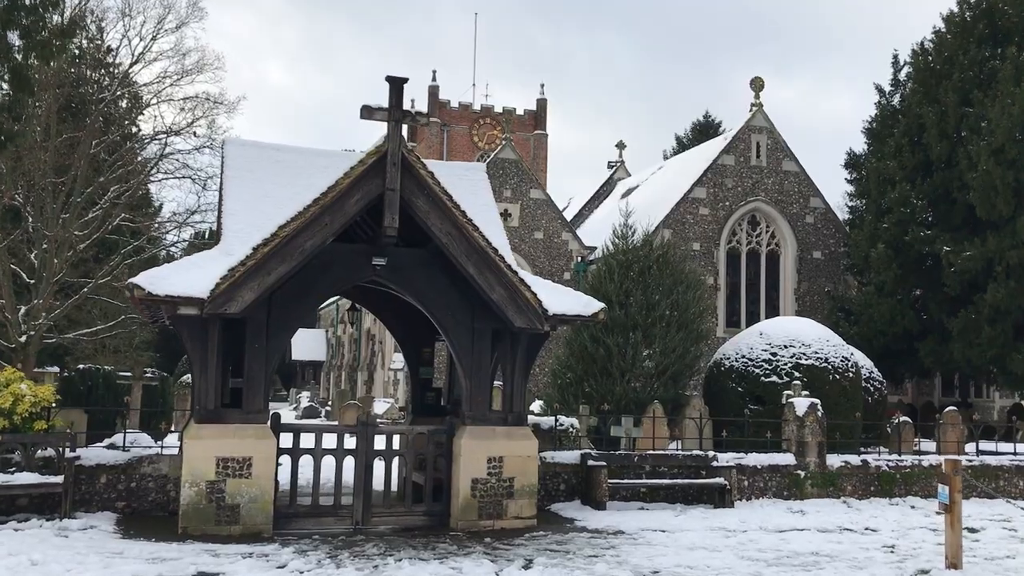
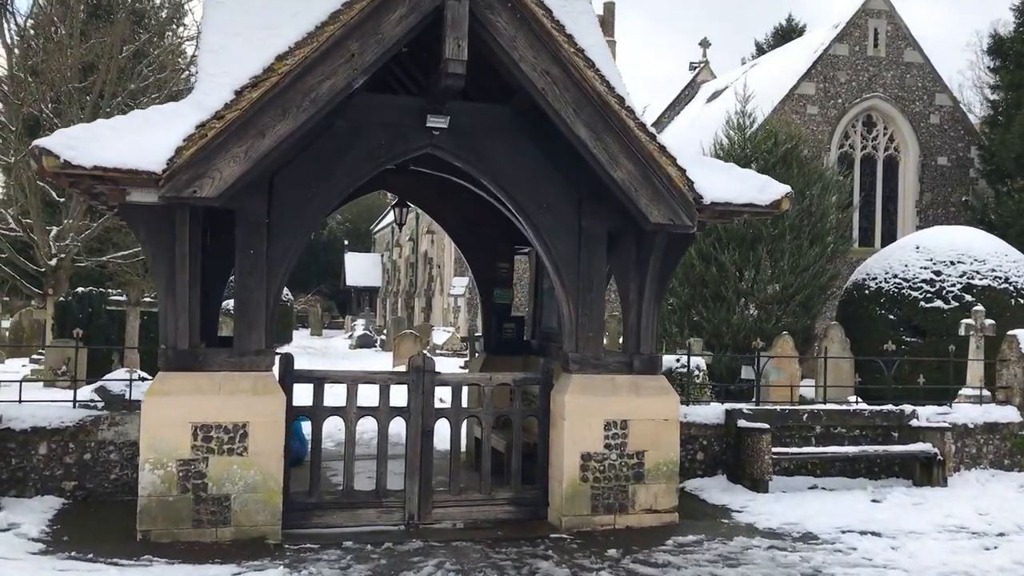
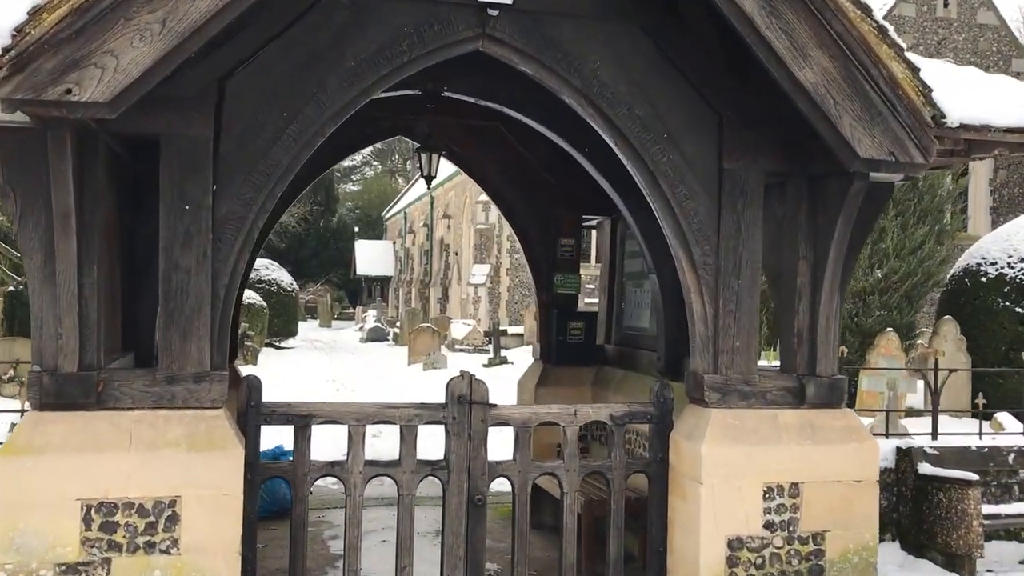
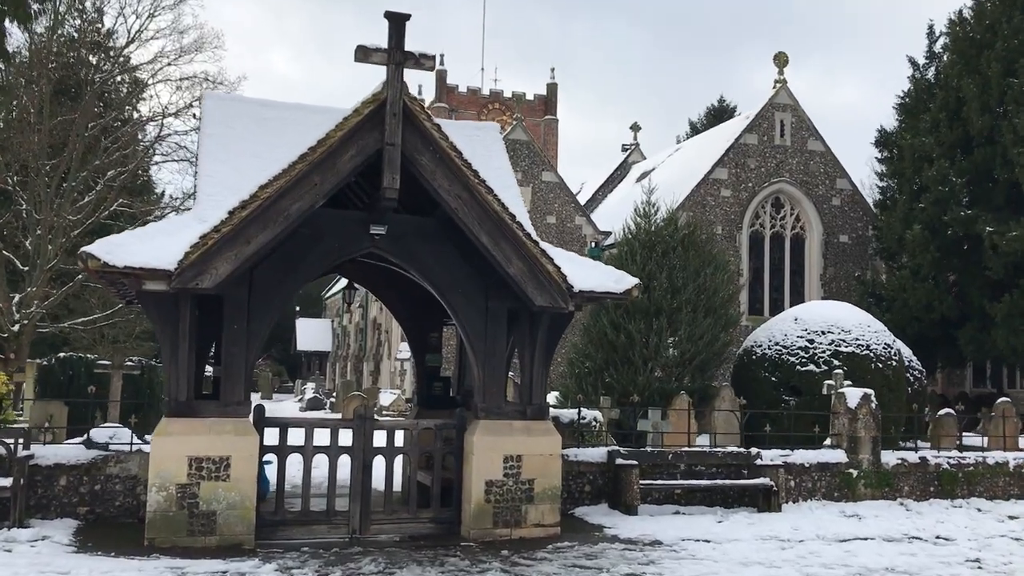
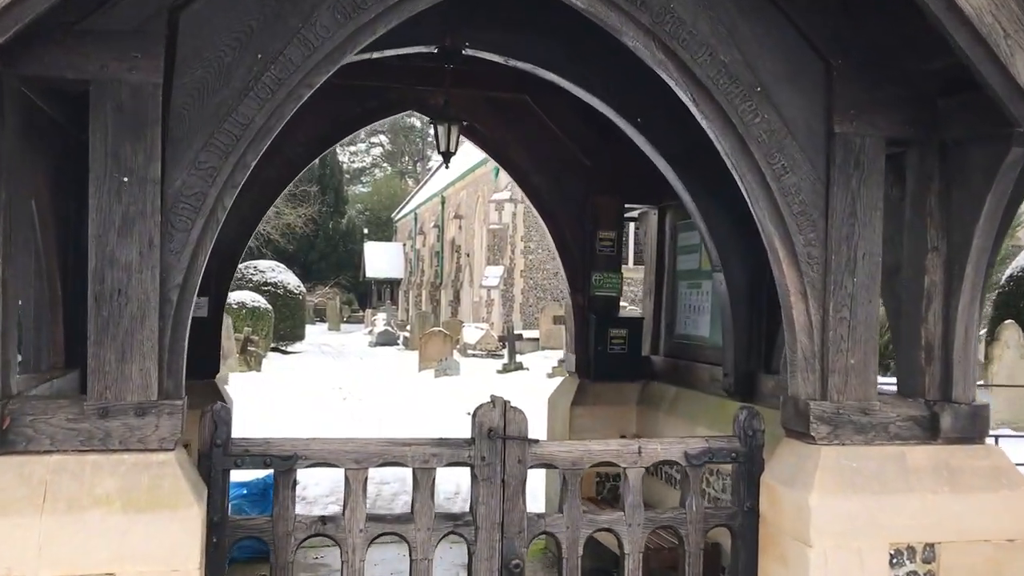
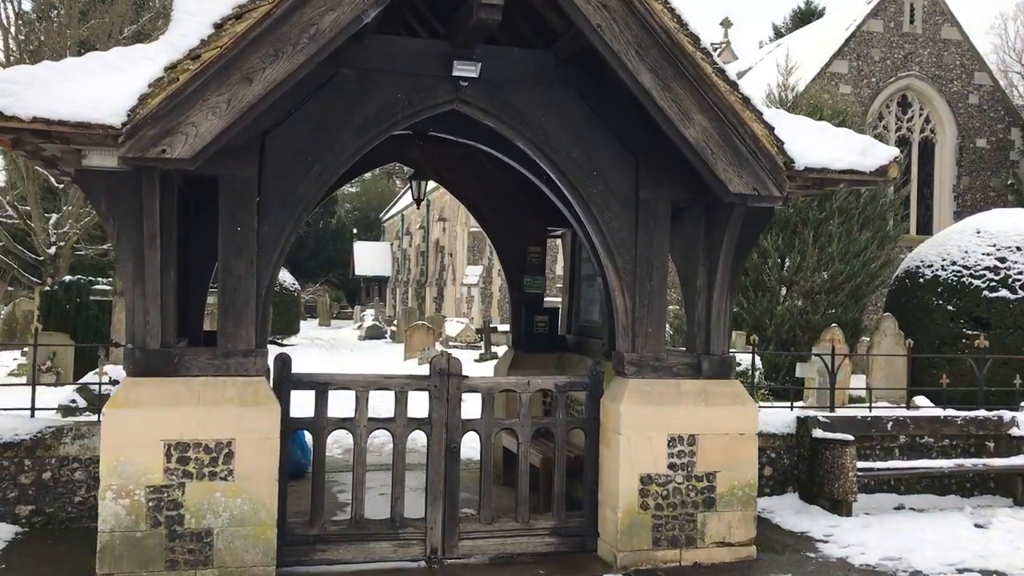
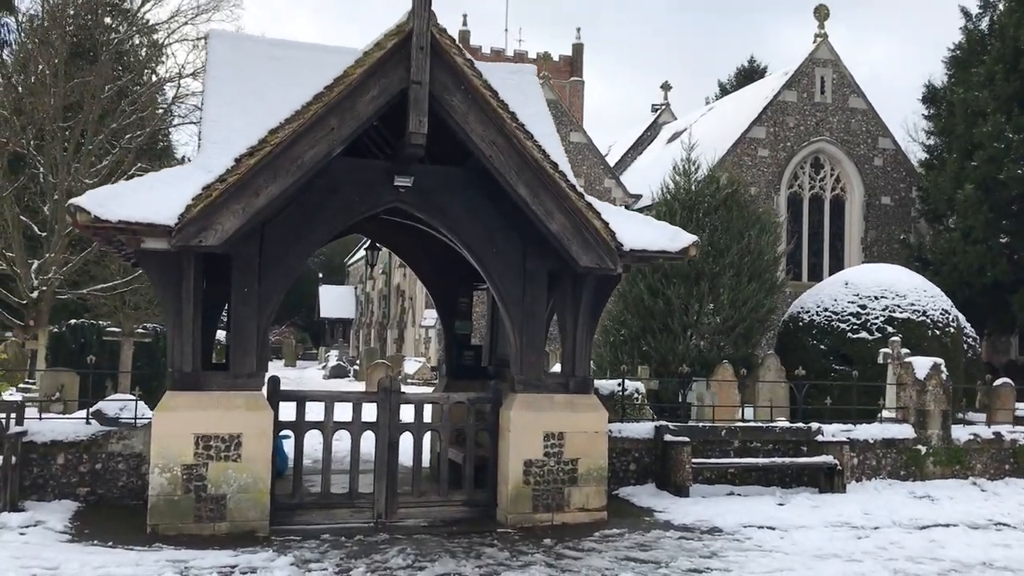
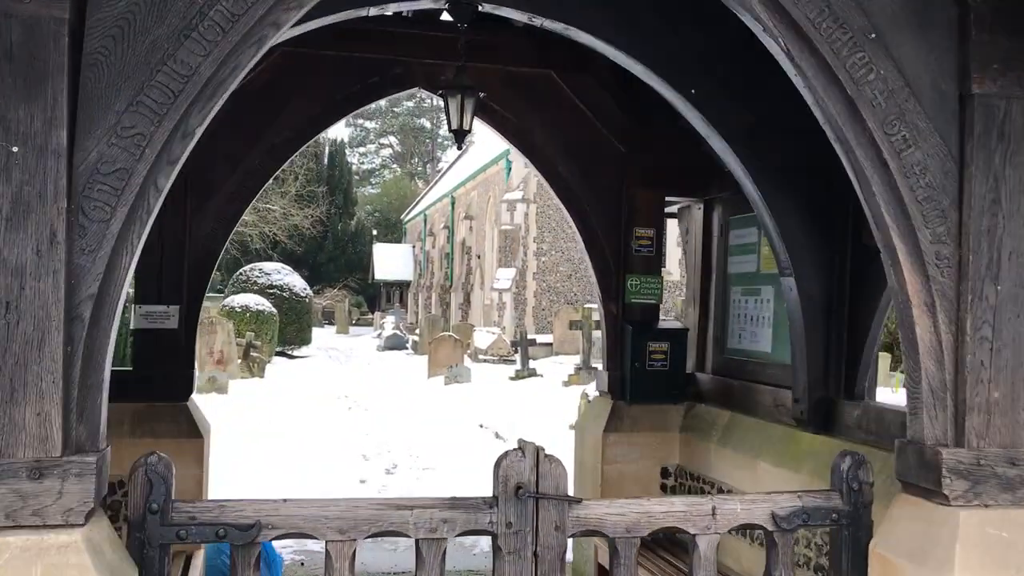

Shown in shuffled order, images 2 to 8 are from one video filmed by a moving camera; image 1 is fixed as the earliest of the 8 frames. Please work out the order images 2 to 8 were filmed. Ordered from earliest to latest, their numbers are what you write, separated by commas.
4, 7, 2, 6, 3, 5, 8
